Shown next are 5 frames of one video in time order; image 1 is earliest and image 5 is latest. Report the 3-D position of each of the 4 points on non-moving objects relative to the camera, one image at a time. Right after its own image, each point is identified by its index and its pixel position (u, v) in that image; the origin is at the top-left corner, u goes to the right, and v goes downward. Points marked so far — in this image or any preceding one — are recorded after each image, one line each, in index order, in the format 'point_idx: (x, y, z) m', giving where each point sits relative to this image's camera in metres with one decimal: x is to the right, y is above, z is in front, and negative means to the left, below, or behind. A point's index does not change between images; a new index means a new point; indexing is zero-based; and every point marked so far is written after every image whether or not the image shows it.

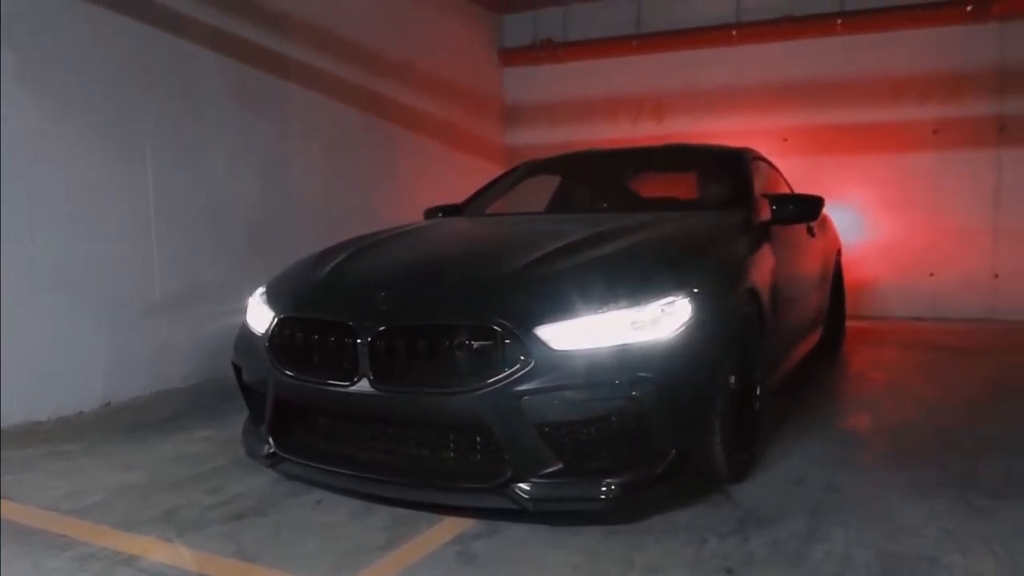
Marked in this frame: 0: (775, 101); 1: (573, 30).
0: (+2.2, +1.5, +6.9) m
1: (+0.6, +2.3, +7.6) m
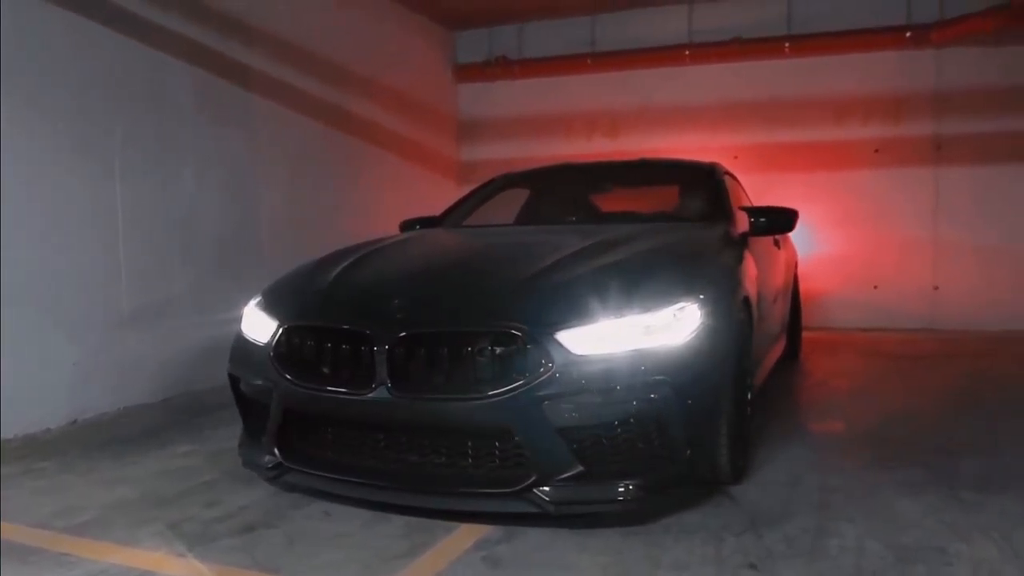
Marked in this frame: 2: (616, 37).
0: (+1.8, +1.4, +7.1) m
1: (+0.1, +2.2, +7.7) m
2: (+0.9, +2.2, +7.4) m
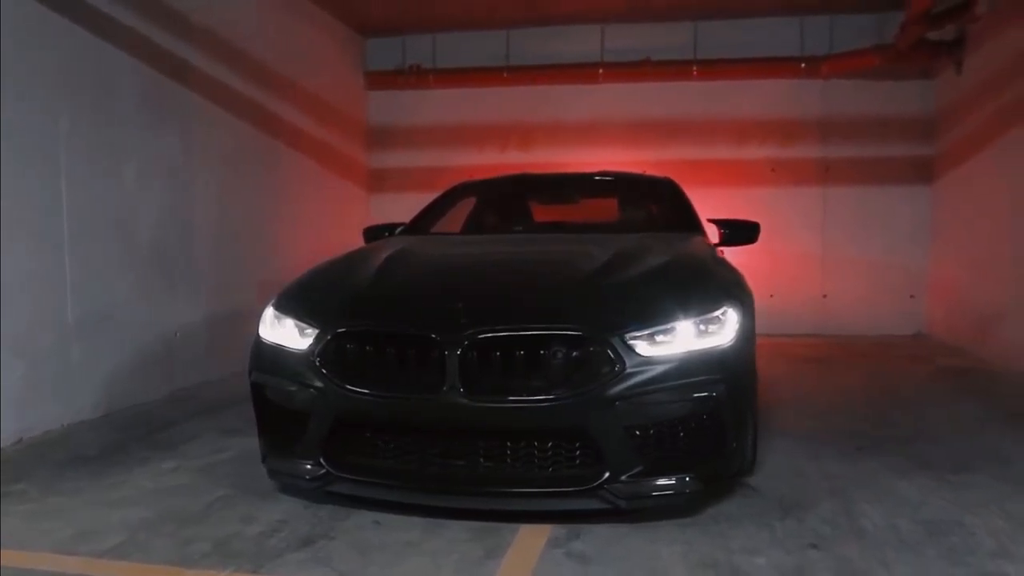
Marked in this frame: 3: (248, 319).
0: (+1.1, +1.4, +7.5) m
1: (-0.7, +2.1, +7.8) m
2: (+0.2, +2.1, +7.6) m
3: (-1.7, -0.2, +5.5) m
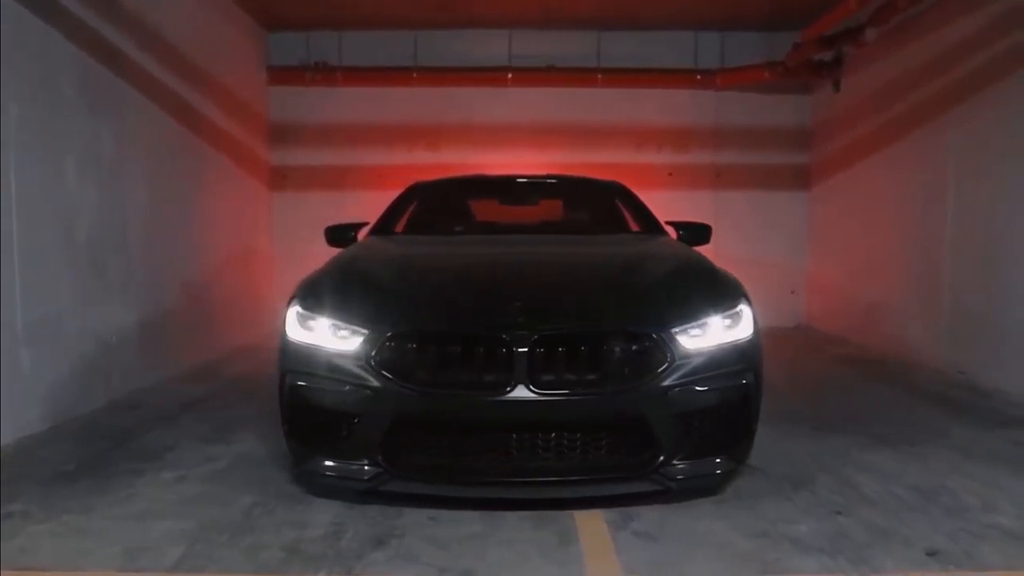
0: (+0.3, +1.4, +7.7) m
1: (-1.5, +2.1, +7.7) m
2: (-0.7, +2.1, +7.7) m
3: (-2.1, -0.2, +5.3) m
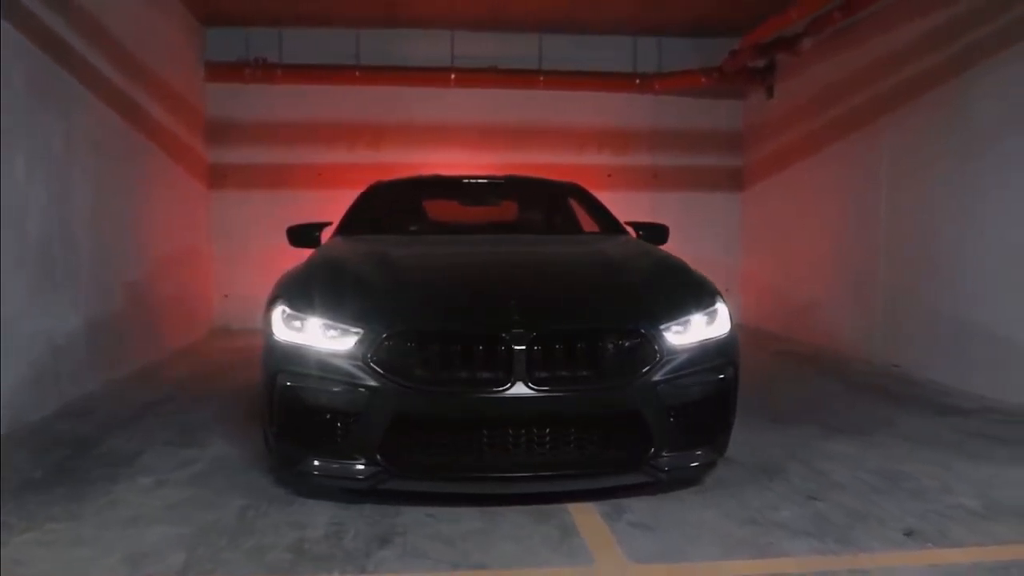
0: (-0.3, +1.4, +7.8) m
1: (-2.0, +2.1, +7.5) m
2: (-1.2, +2.1, +7.6) m
3: (-2.4, -0.2, +5.1) m
